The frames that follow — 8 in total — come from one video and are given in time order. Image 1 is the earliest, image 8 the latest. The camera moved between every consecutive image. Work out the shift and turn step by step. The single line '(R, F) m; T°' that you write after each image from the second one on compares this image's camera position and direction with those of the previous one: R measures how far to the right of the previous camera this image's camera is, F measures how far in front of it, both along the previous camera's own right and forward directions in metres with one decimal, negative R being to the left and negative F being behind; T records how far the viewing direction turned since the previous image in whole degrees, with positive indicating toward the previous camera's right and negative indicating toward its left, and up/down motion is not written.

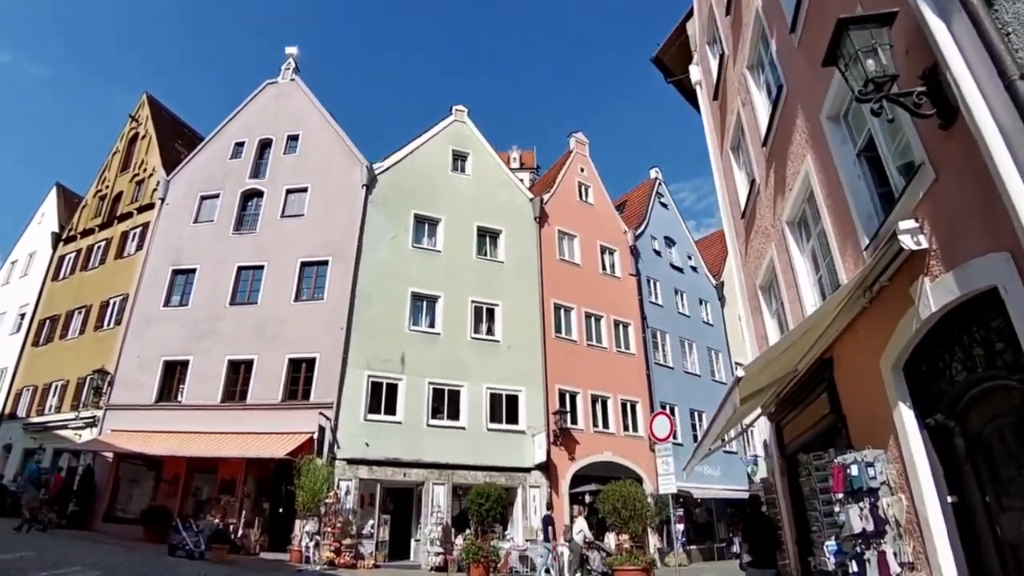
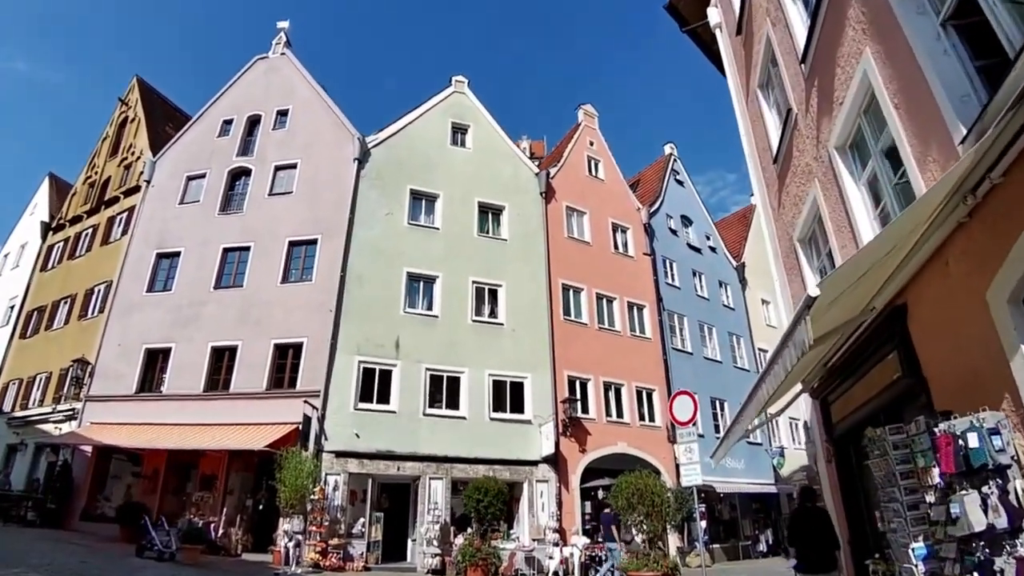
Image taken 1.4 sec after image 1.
(+0.4, +1.7) m; -2°
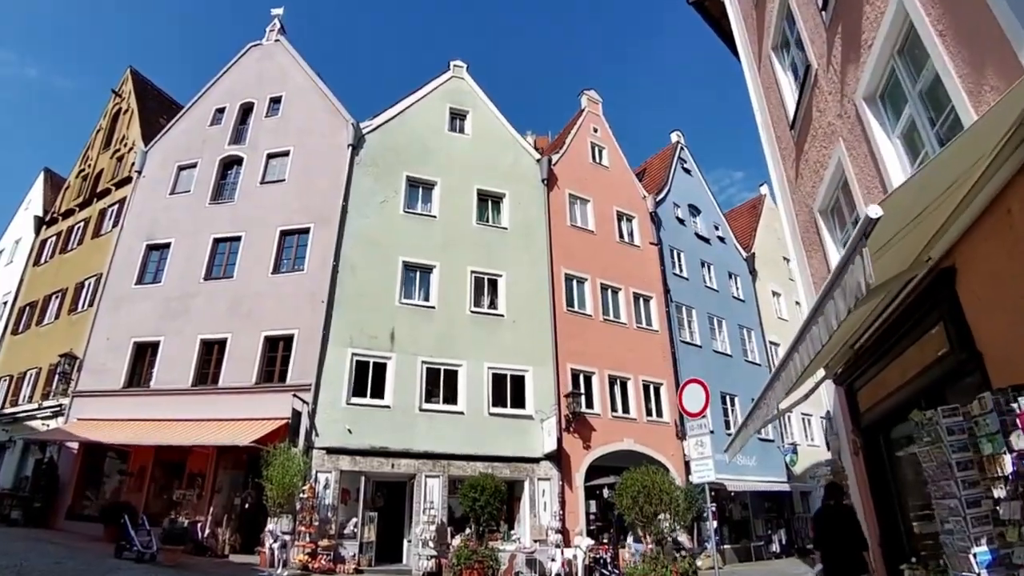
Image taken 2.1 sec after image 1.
(+0.2, +0.9) m; -1°
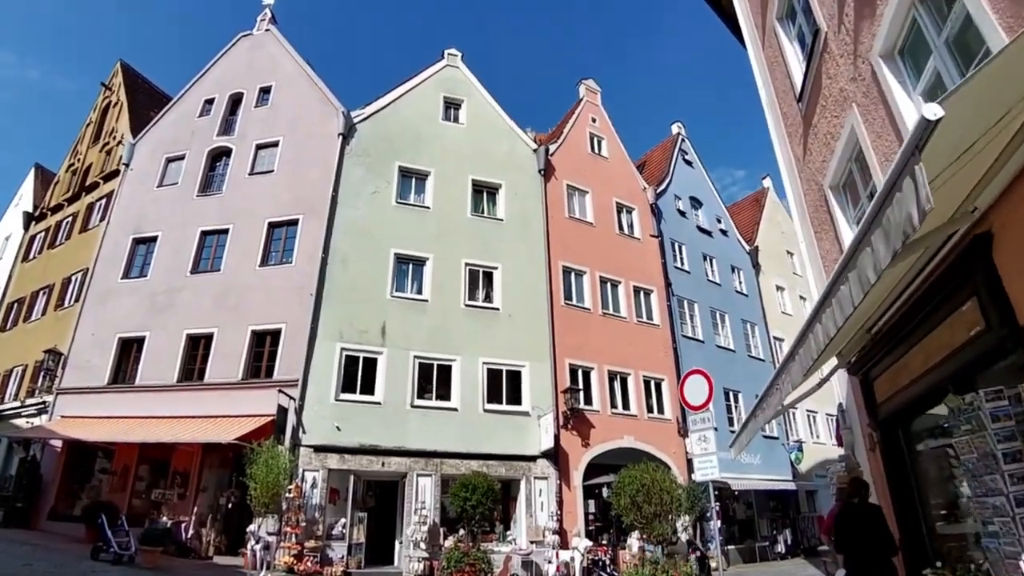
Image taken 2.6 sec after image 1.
(+0.2, +0.6) m; 0°
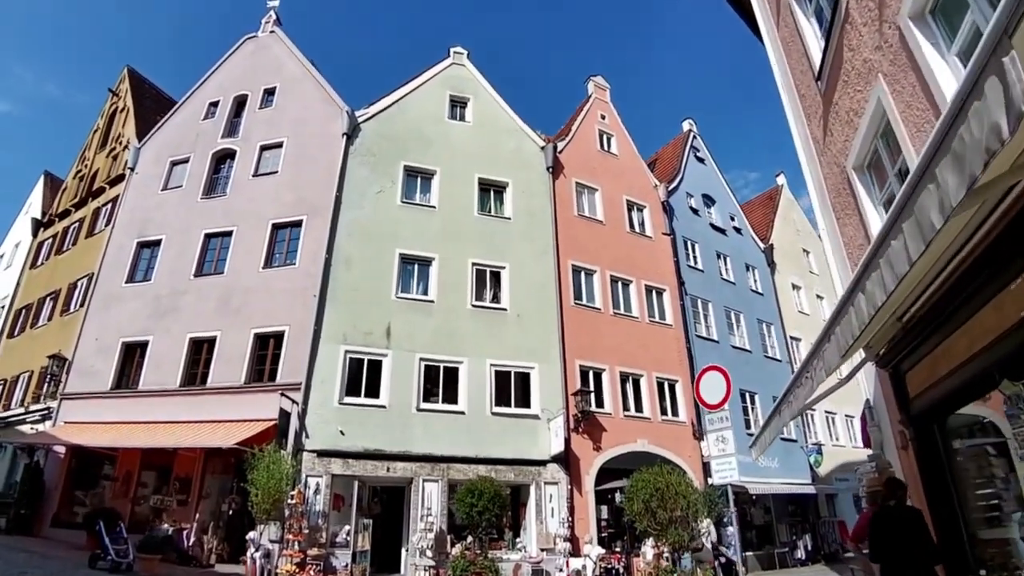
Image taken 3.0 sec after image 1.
(+0.1, +0.5) m; -1°
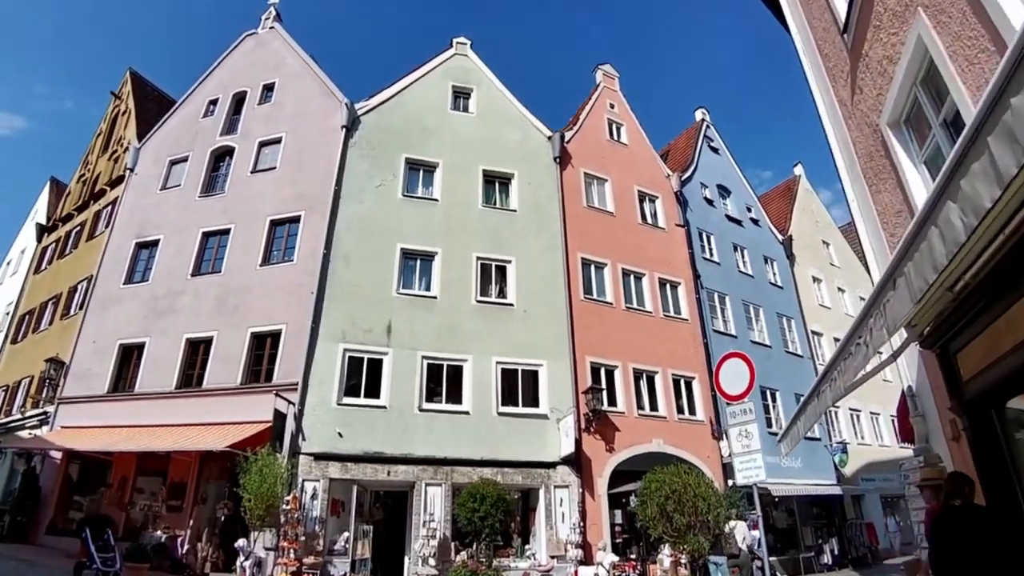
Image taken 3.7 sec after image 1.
(+0.2, +0.8) m; -1°
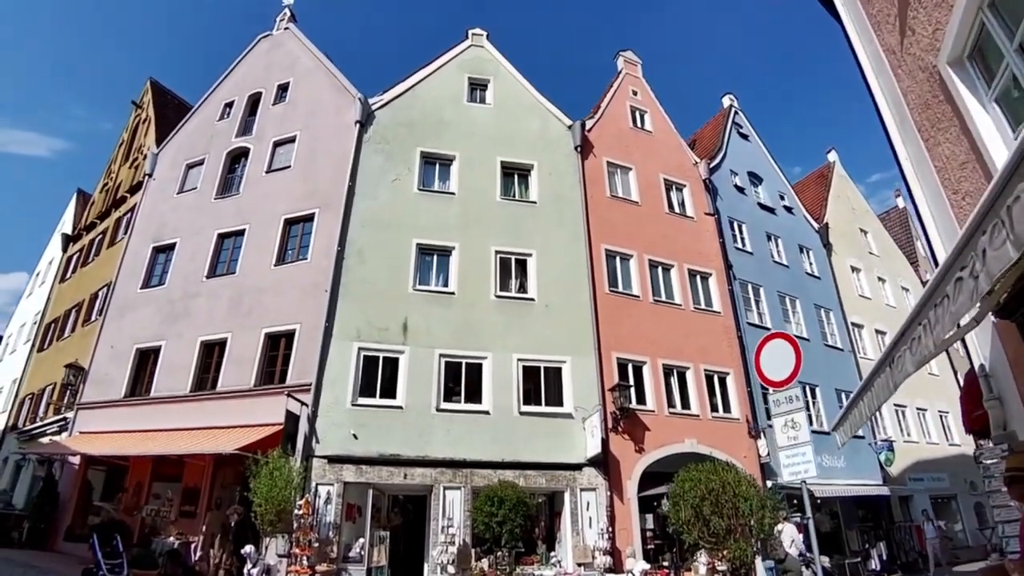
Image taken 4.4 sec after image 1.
(+0.2, +0.8) m; -3°
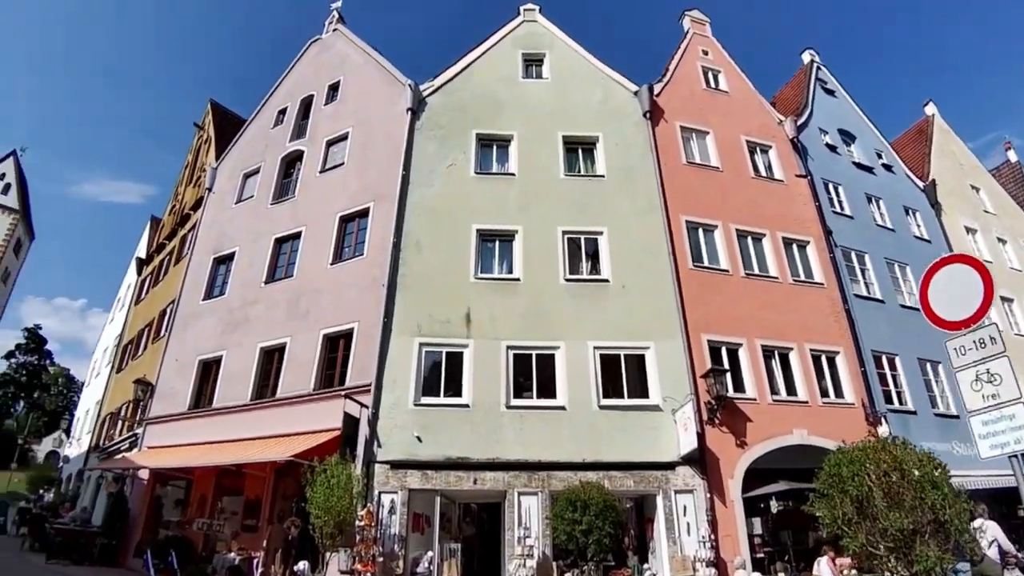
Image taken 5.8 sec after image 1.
(-0.2, +1.6) m; -6°
